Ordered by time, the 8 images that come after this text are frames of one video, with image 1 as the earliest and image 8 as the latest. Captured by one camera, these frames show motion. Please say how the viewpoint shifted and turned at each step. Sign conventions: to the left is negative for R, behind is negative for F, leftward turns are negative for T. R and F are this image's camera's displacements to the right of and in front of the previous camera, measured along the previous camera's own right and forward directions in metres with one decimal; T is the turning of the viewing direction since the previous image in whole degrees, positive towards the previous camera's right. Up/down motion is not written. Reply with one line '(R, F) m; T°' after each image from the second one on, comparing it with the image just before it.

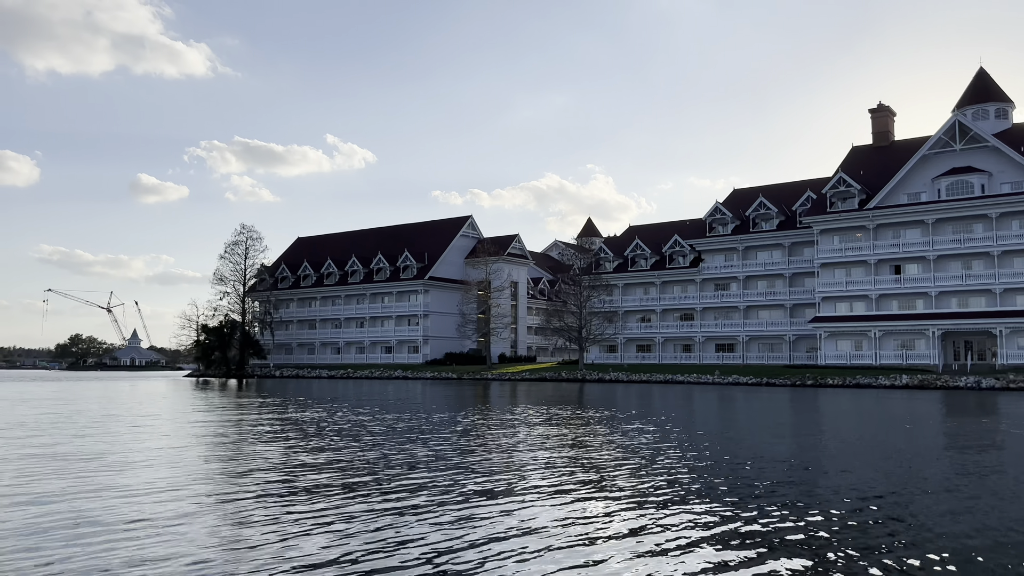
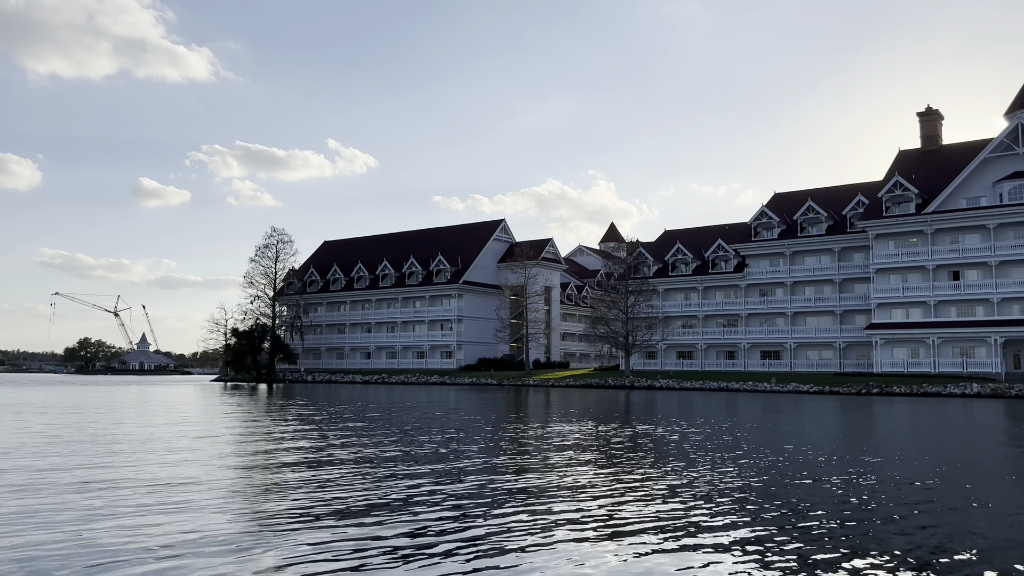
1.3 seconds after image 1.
(-2.7, +1.0) m; 0°
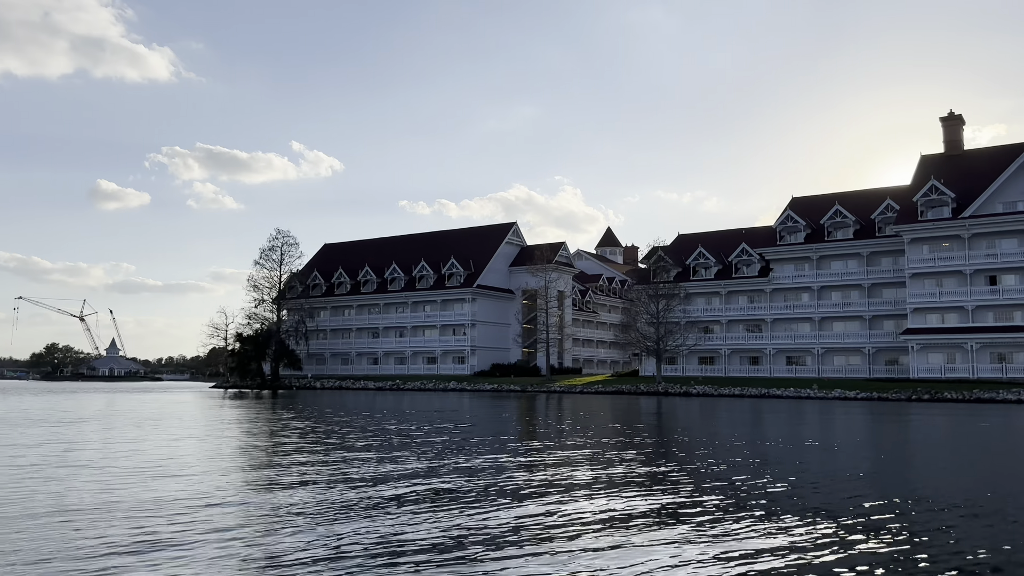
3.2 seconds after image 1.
(-3.8, +1.4) m; +3°
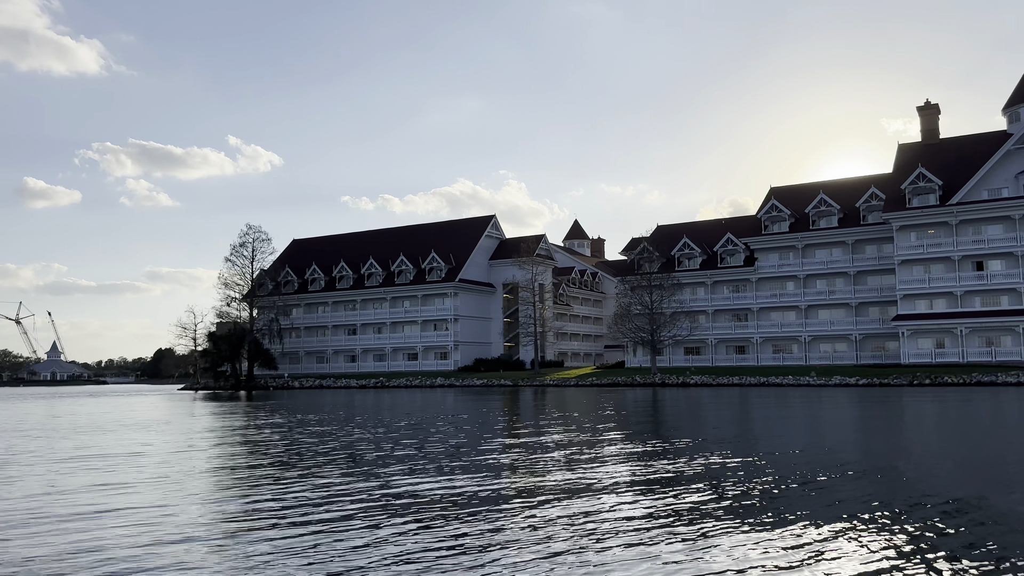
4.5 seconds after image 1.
(-2.8, +1.0) m; +4°
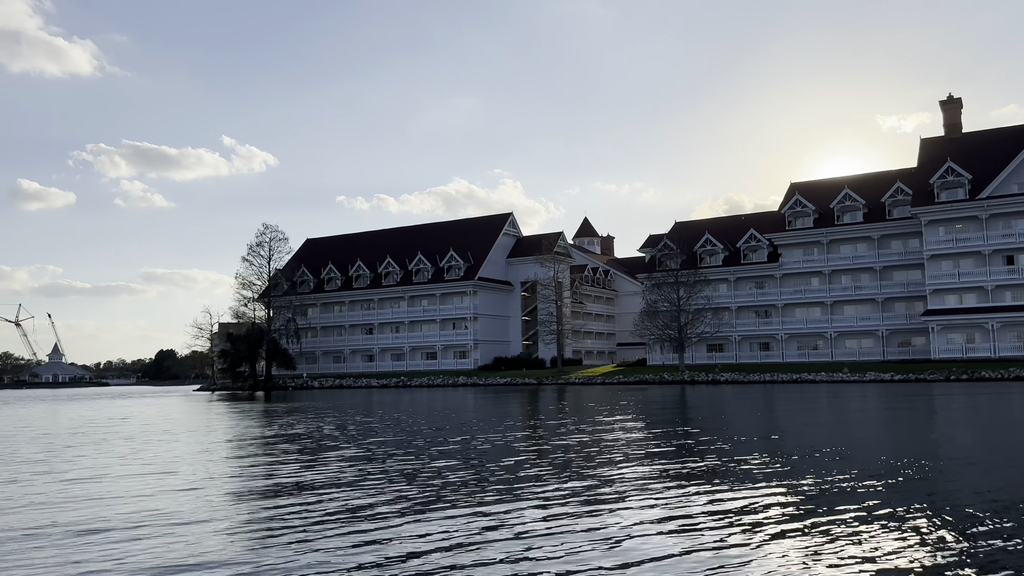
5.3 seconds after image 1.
(-1.8, +0.4) m; 0°
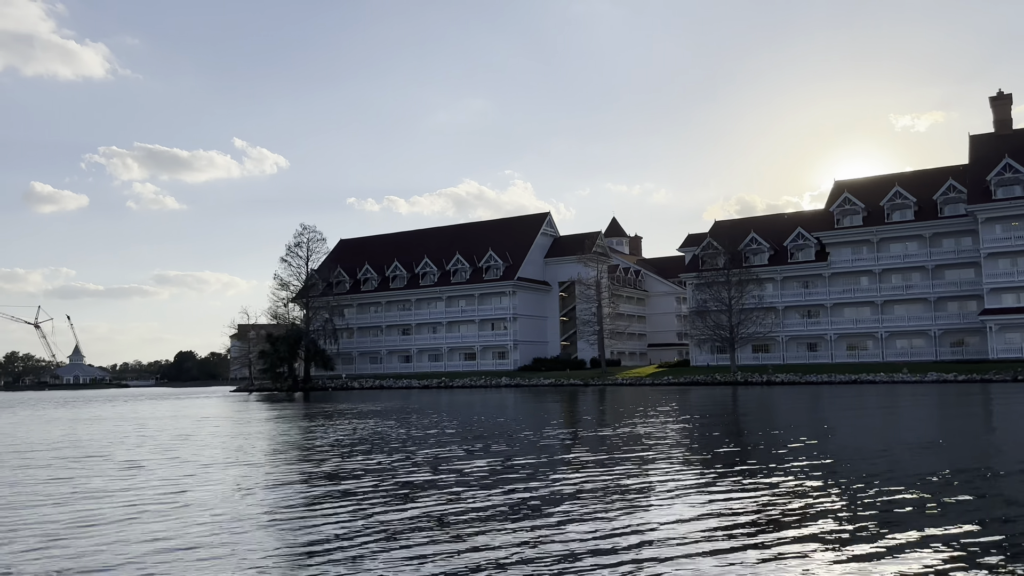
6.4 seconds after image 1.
(-2.2, +0.6) m; -1°
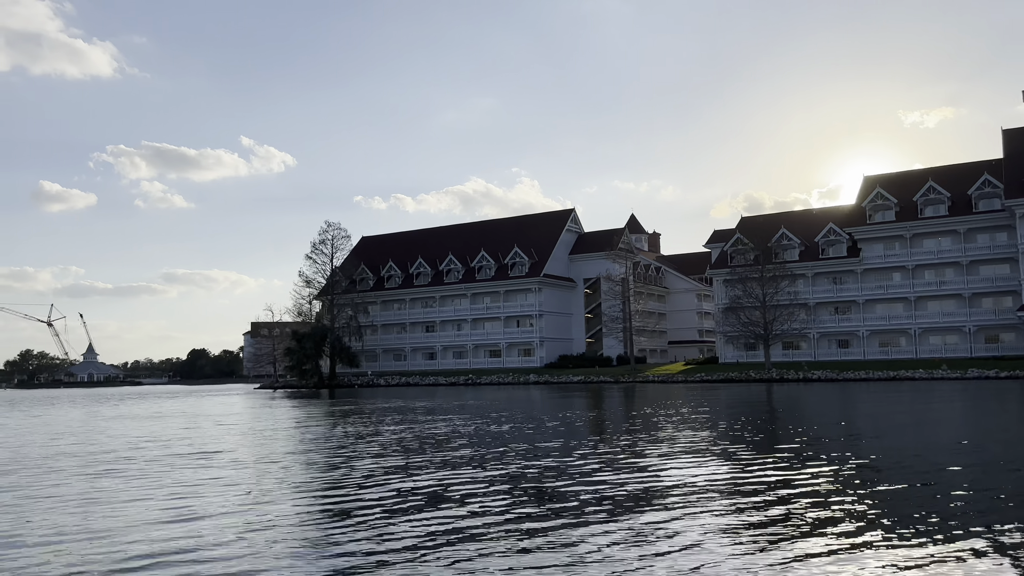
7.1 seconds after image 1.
(-1.4, +0.3) m; 0°
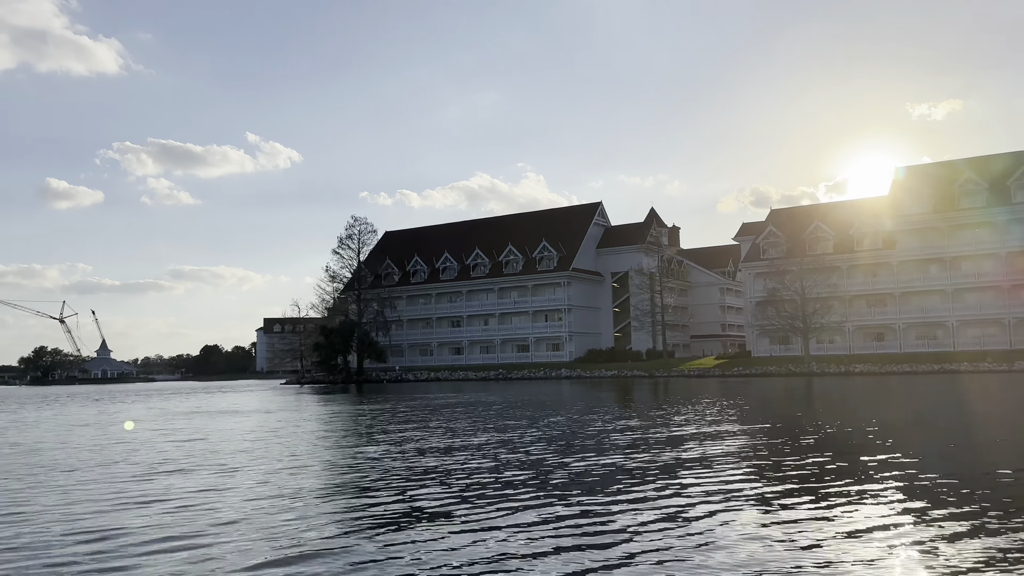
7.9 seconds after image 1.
(-1.6, +0.5) m; 0°
